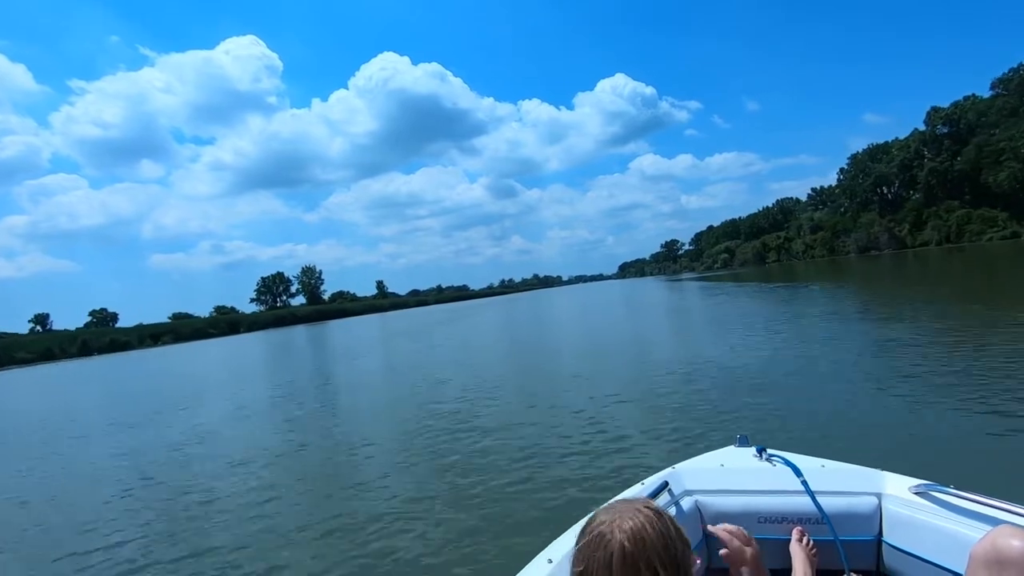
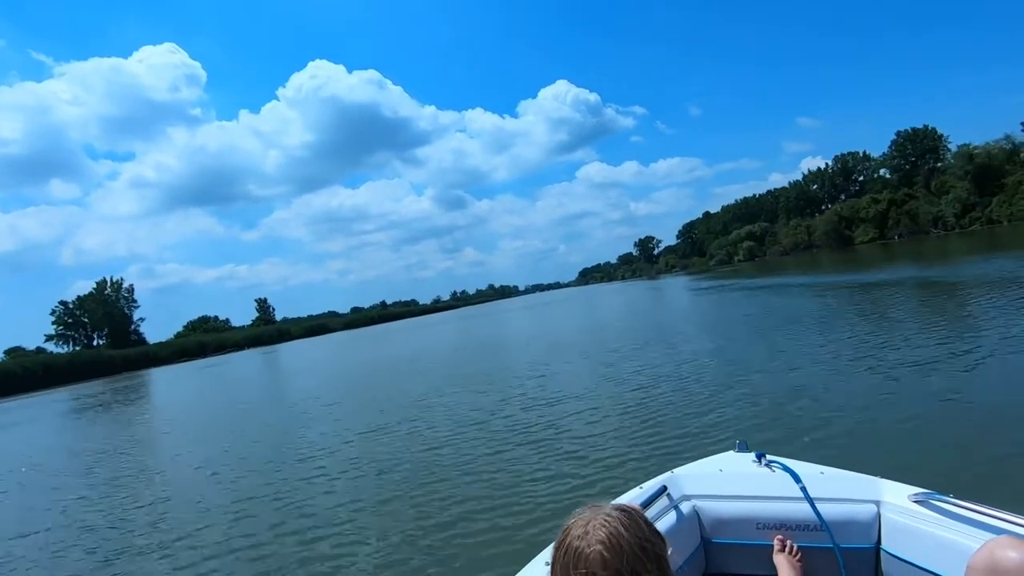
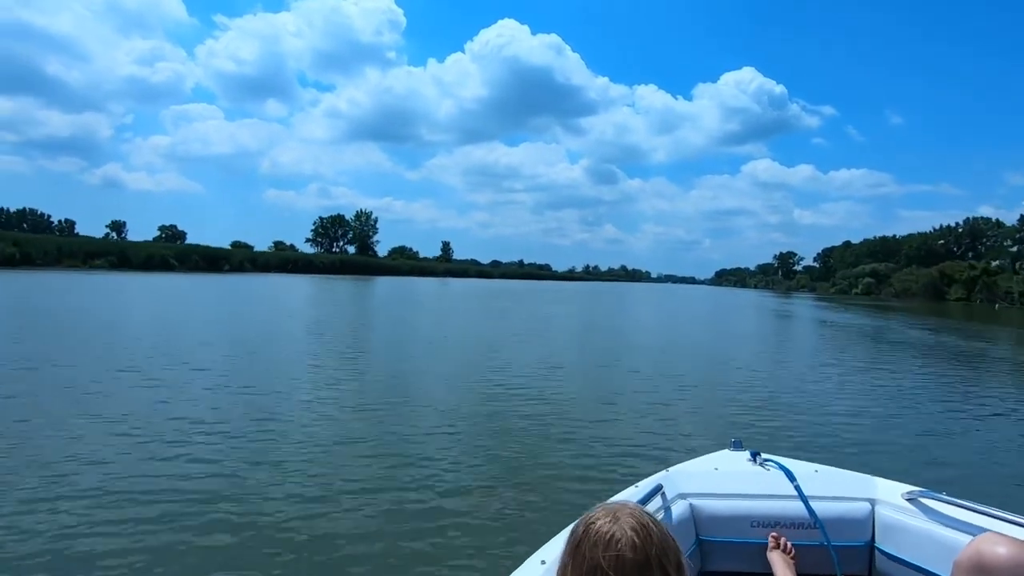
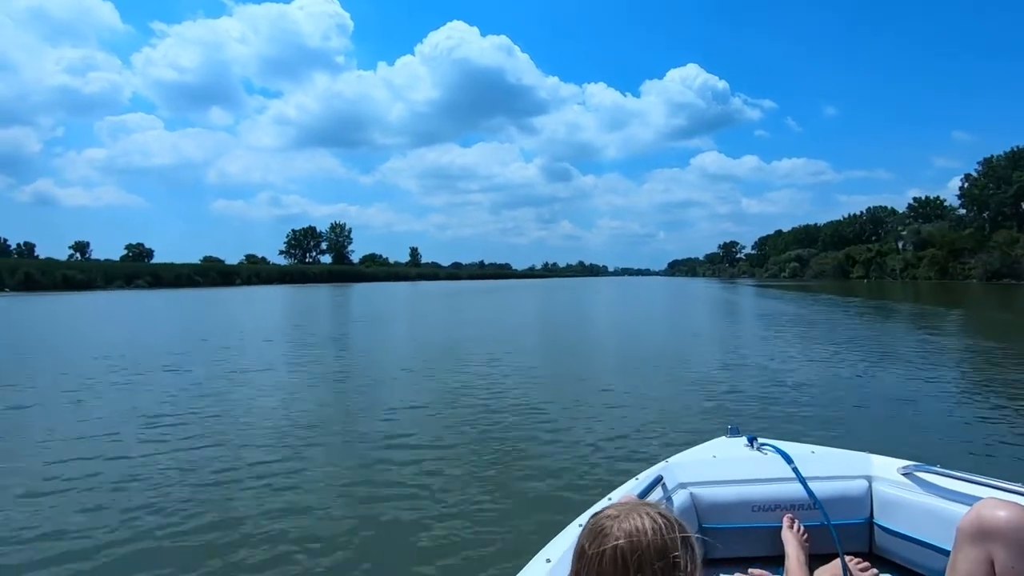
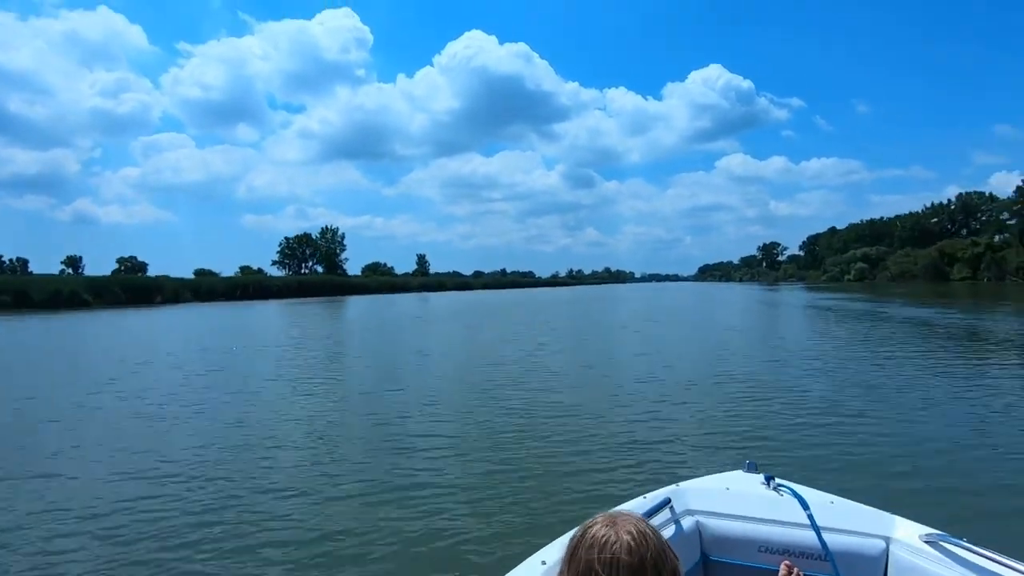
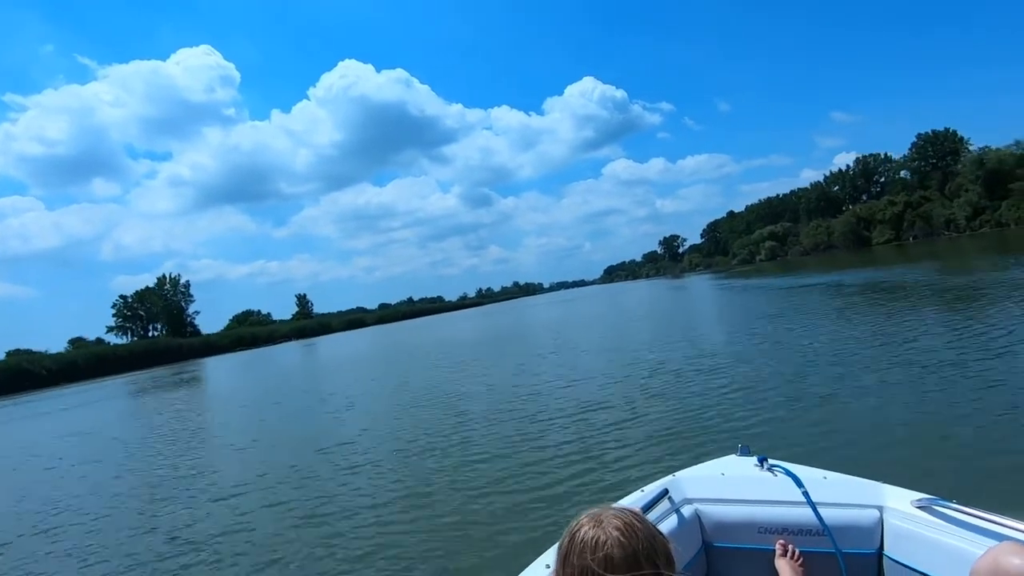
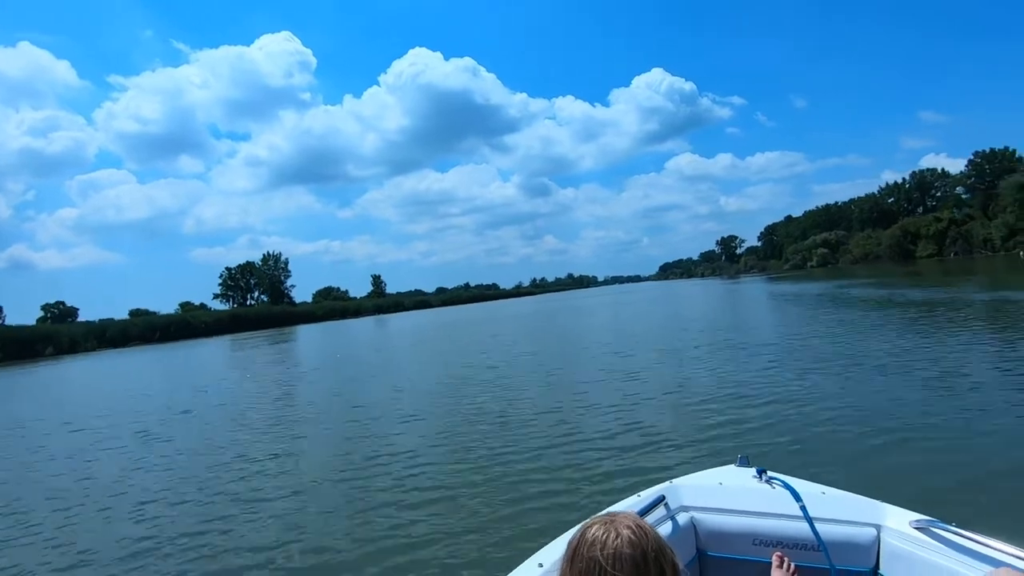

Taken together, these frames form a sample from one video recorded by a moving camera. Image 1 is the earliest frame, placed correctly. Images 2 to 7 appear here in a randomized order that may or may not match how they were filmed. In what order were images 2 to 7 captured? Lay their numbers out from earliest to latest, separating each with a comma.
4, 3, 5, 7, 6, 2
